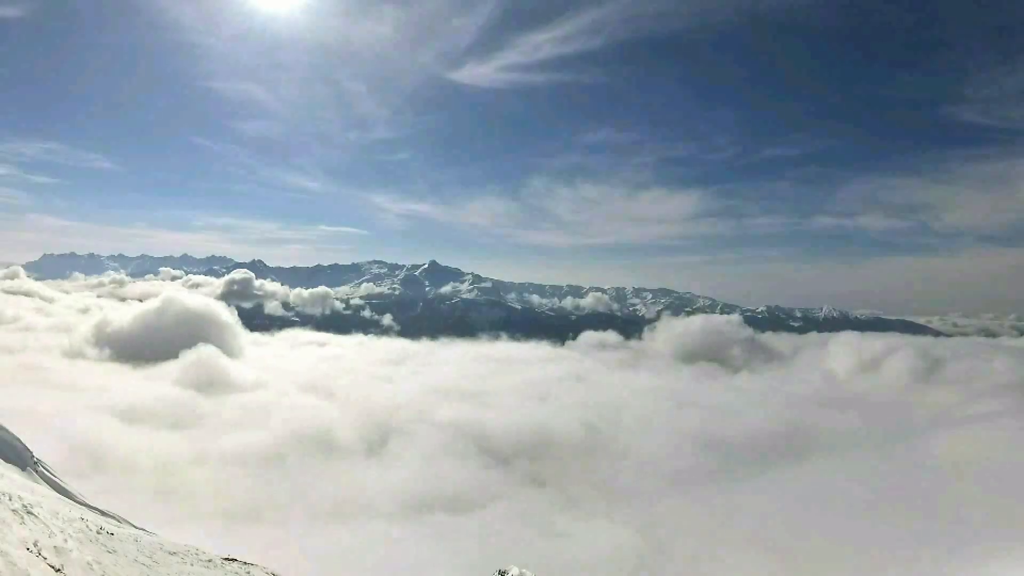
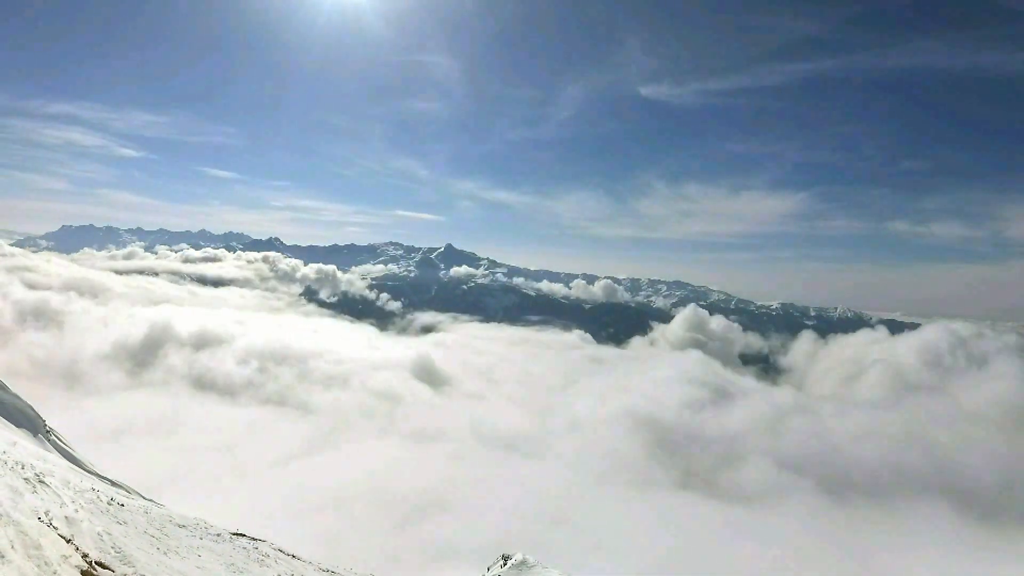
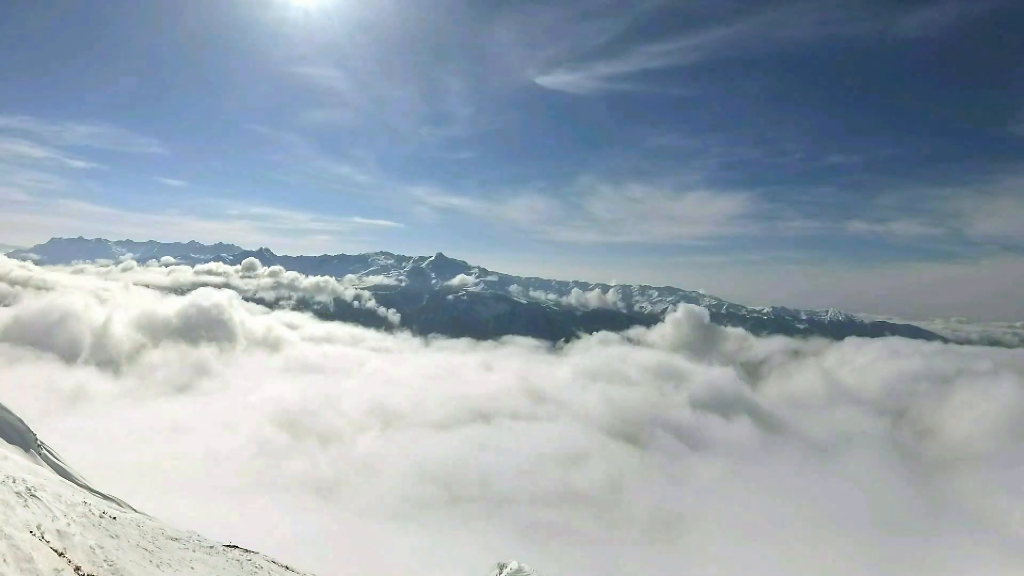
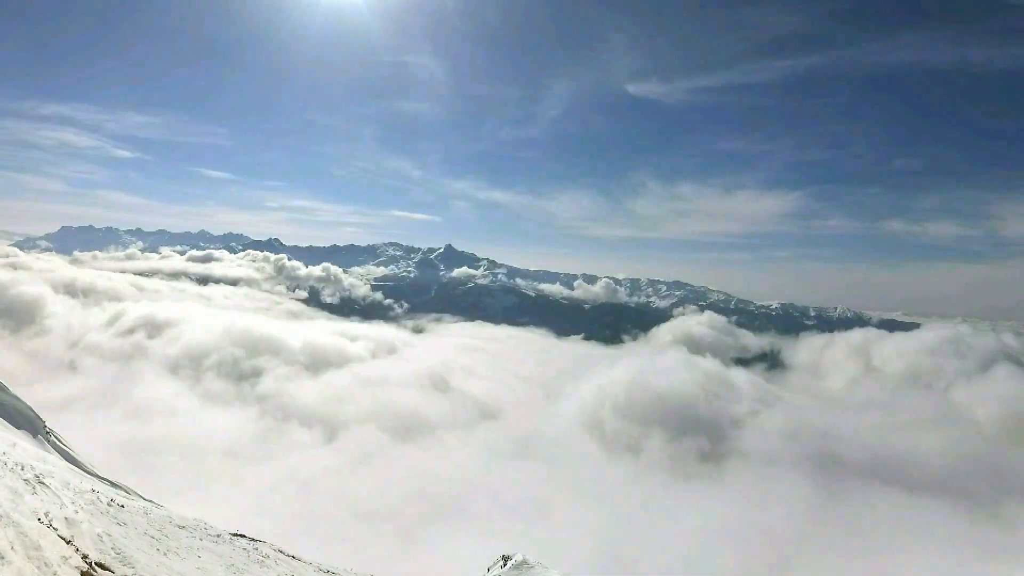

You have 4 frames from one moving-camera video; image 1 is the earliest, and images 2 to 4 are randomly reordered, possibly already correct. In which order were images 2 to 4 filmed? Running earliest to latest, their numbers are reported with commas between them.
3, 4, 2
